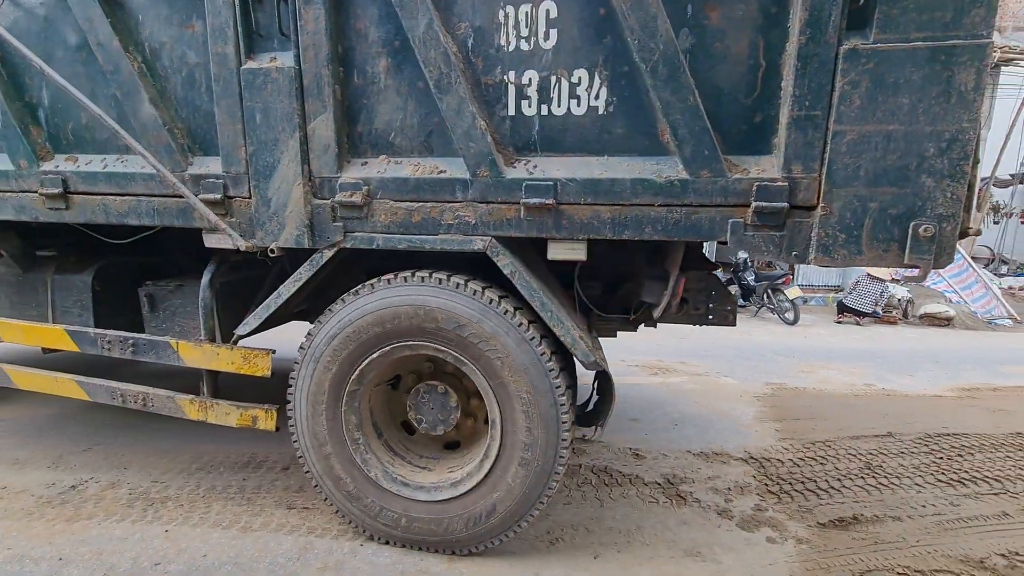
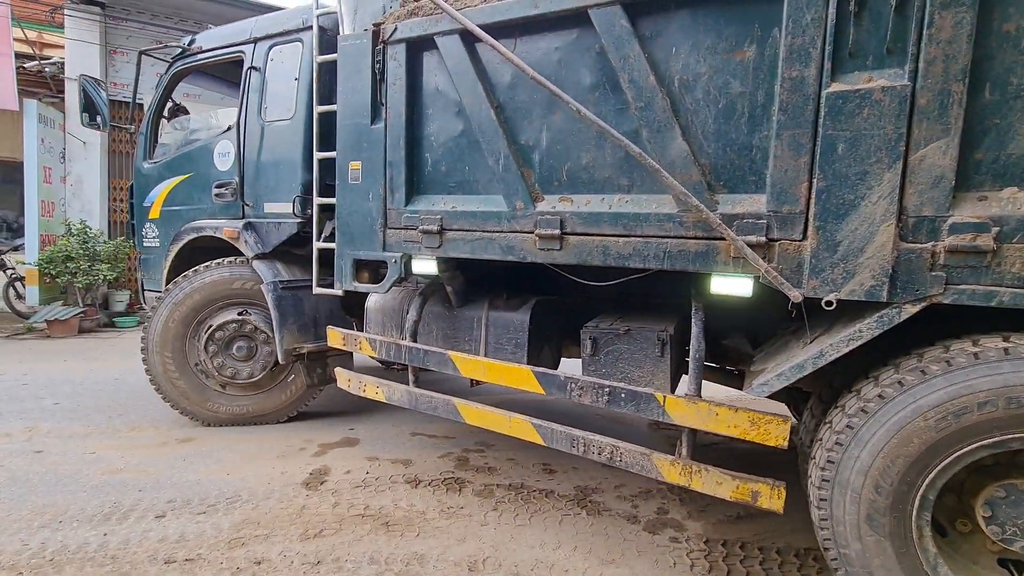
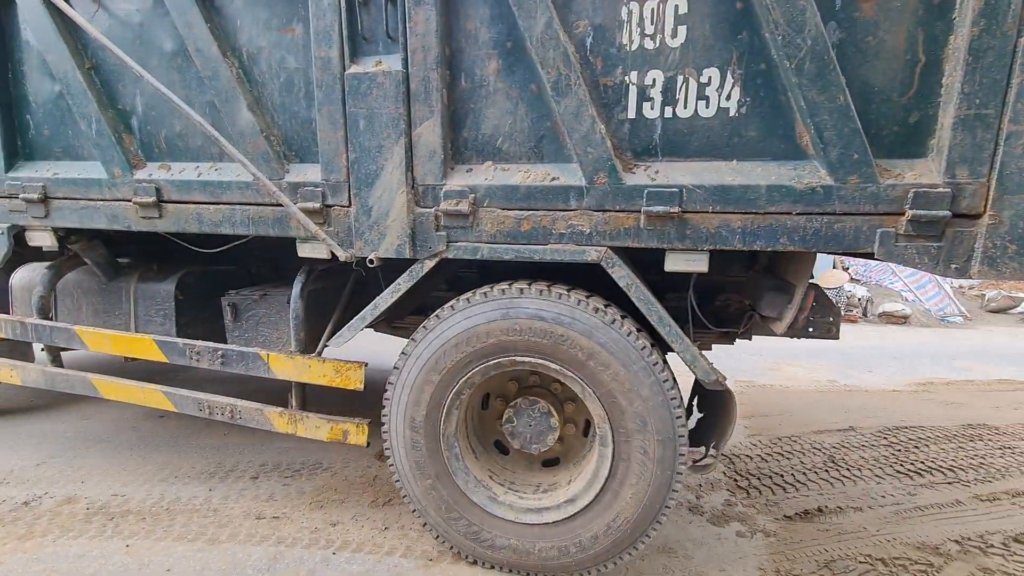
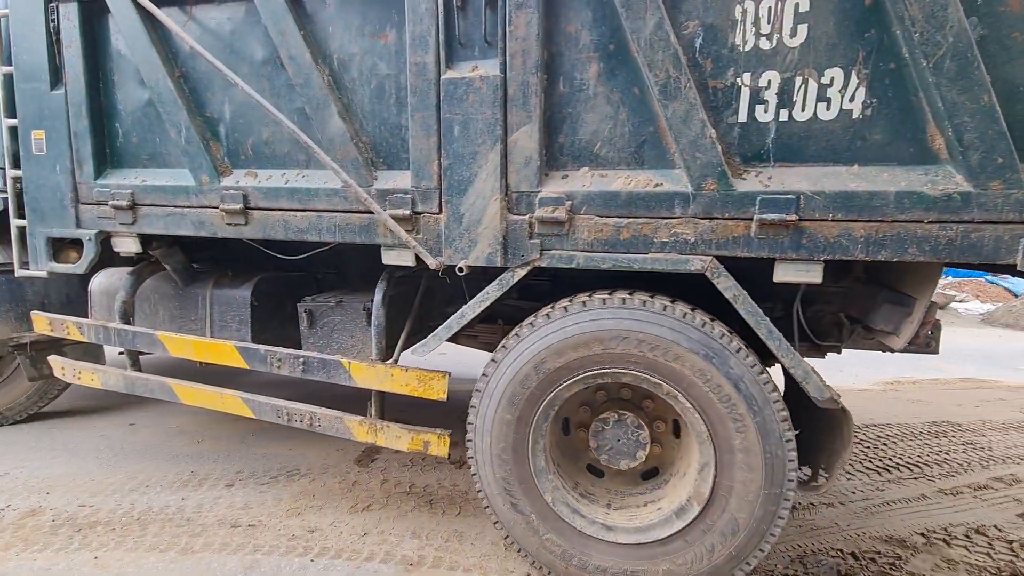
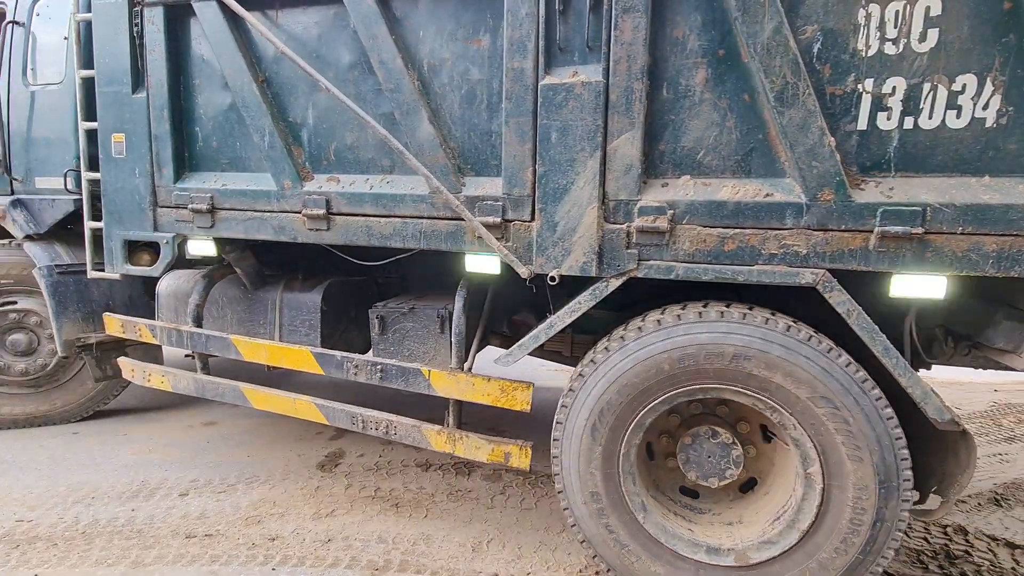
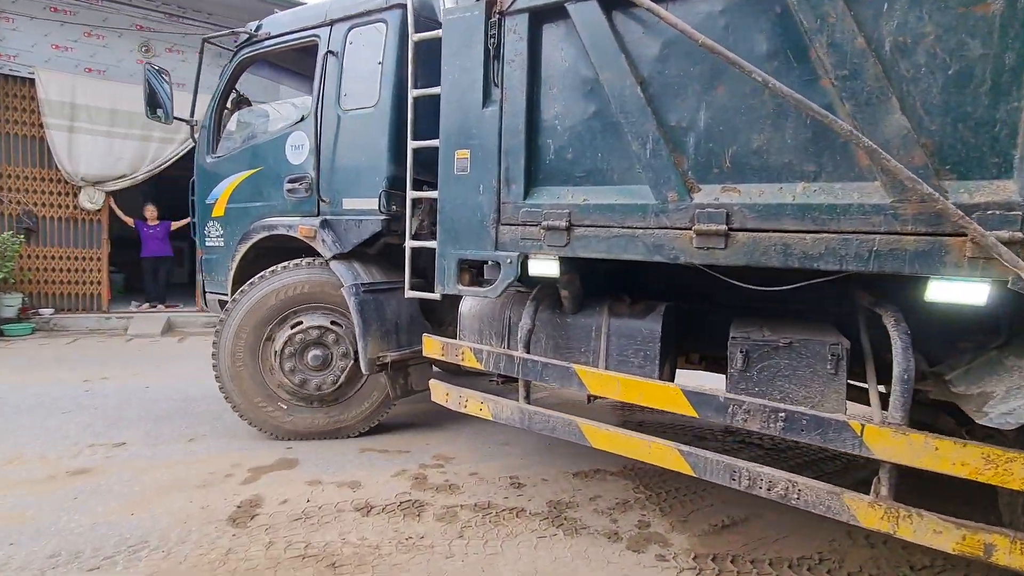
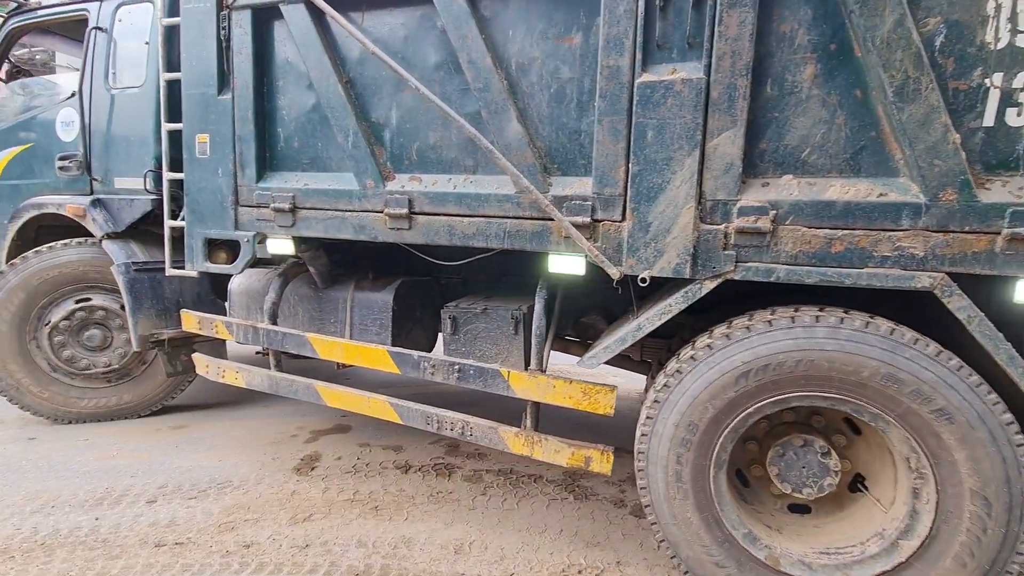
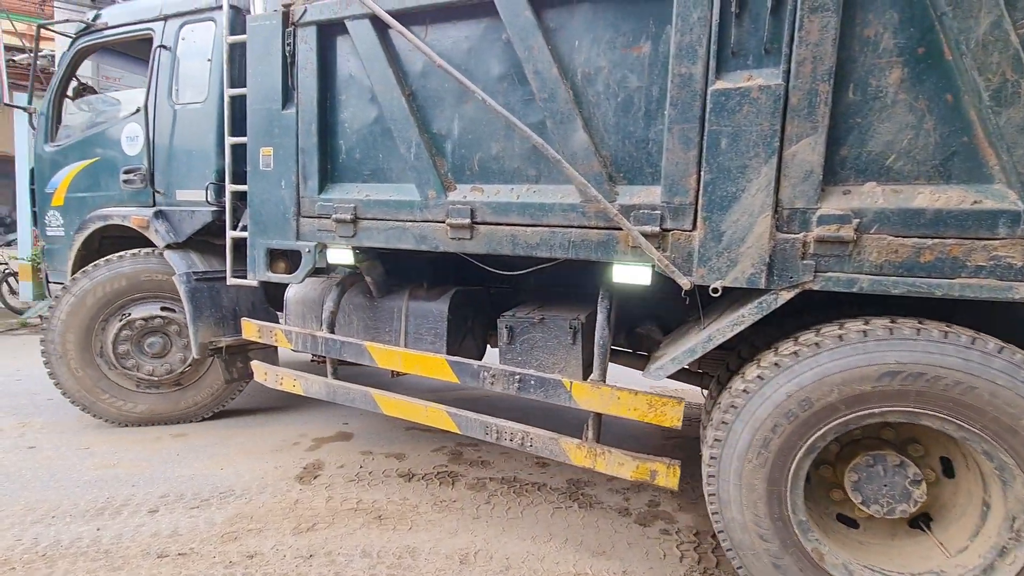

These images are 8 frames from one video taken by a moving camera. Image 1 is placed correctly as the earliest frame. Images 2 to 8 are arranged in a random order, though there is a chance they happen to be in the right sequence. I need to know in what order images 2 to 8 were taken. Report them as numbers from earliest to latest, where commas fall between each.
3, 4, 5, 7, 8, 2, 6
